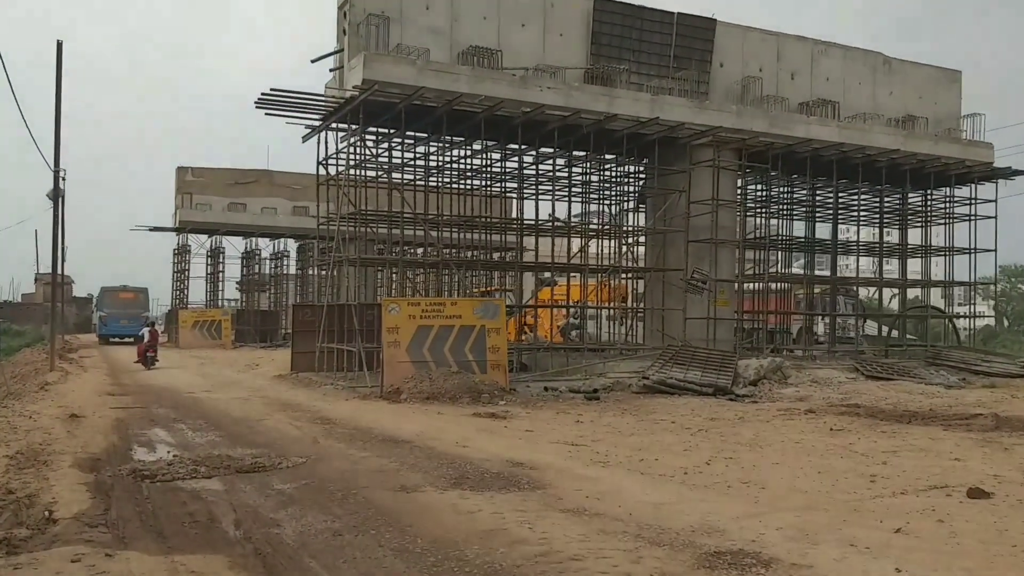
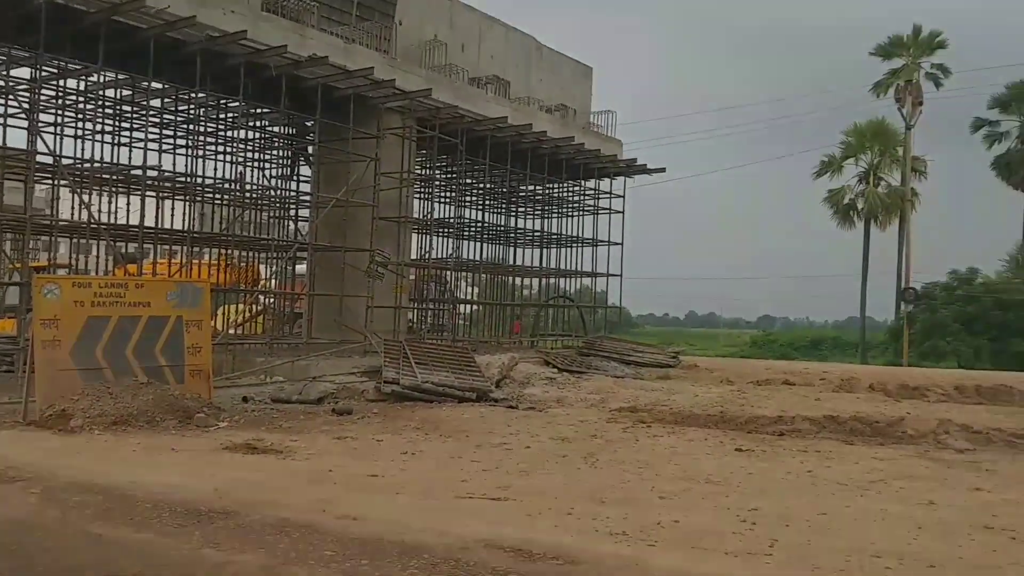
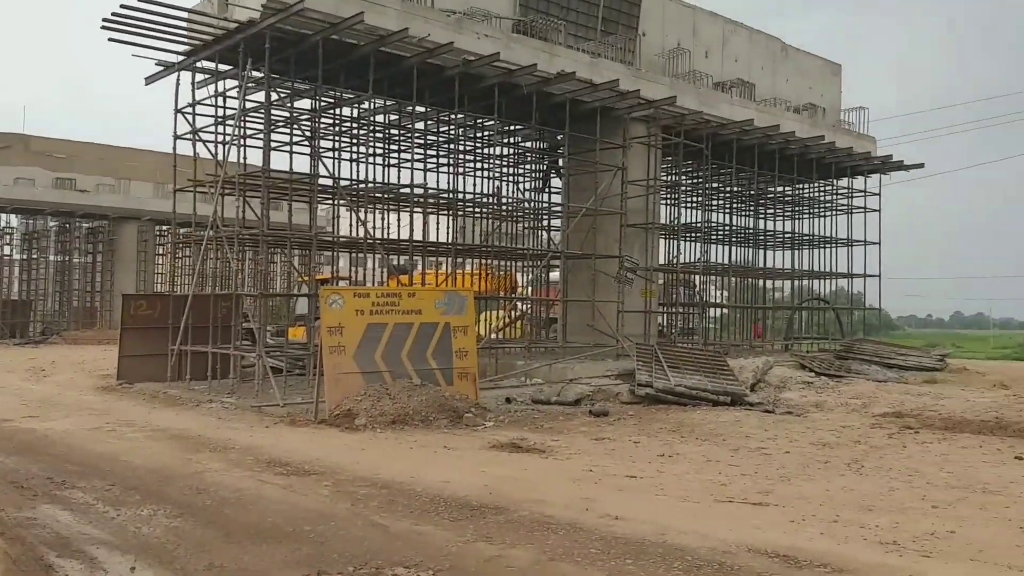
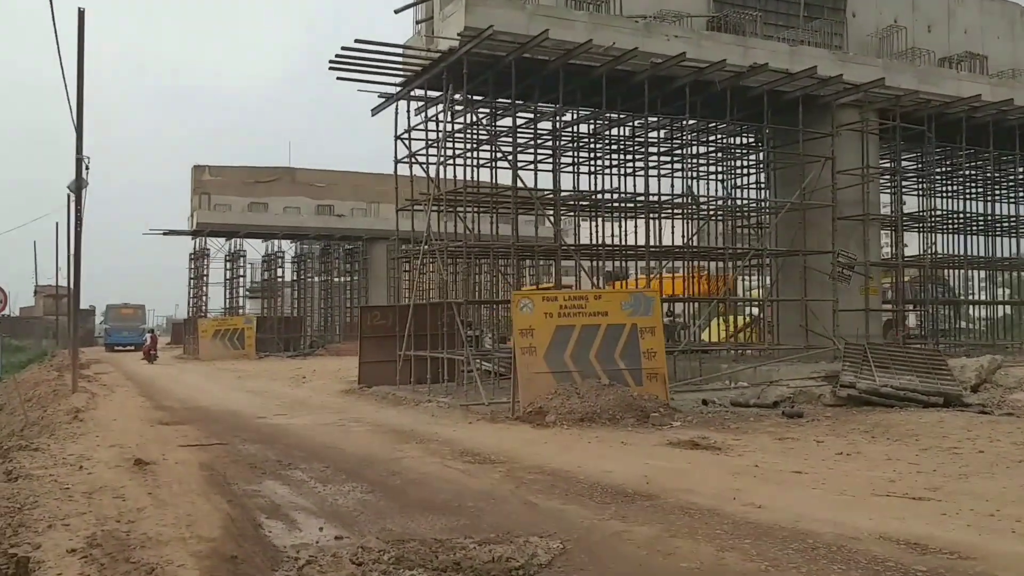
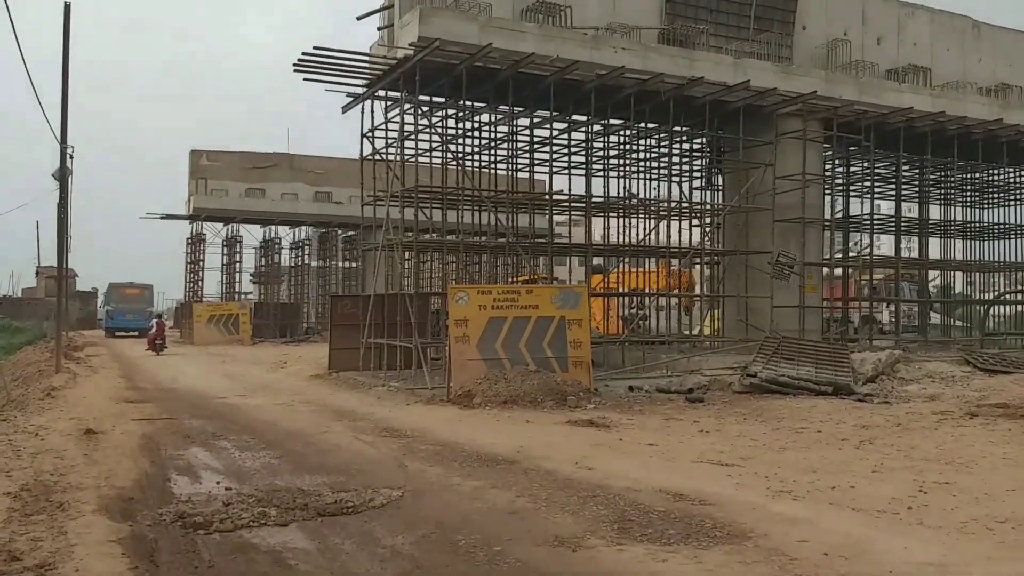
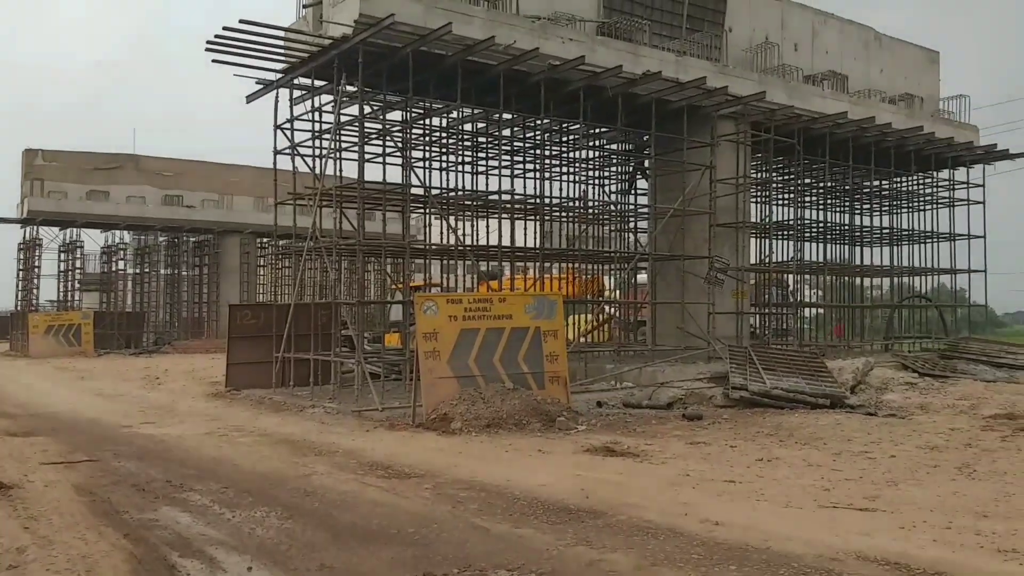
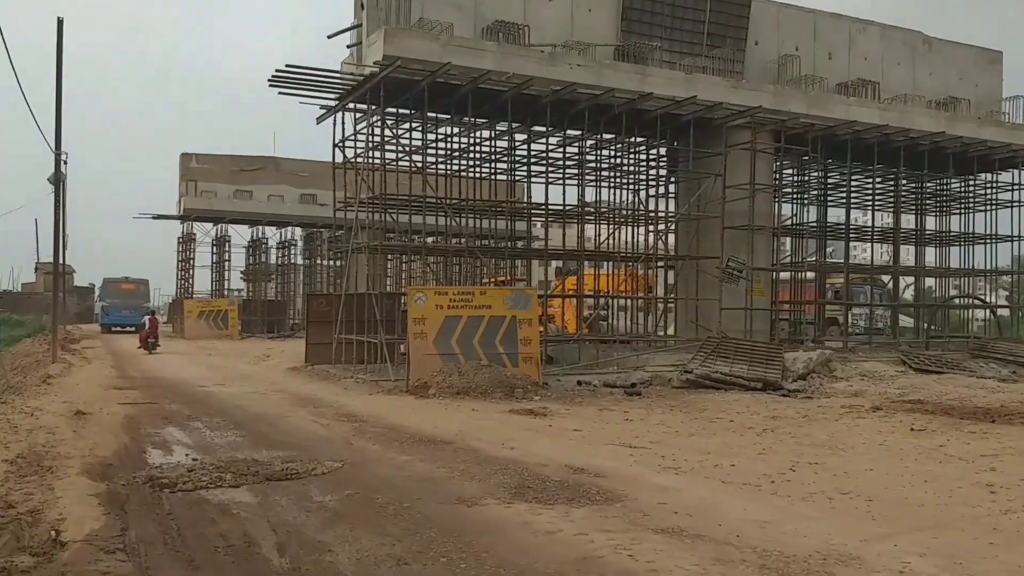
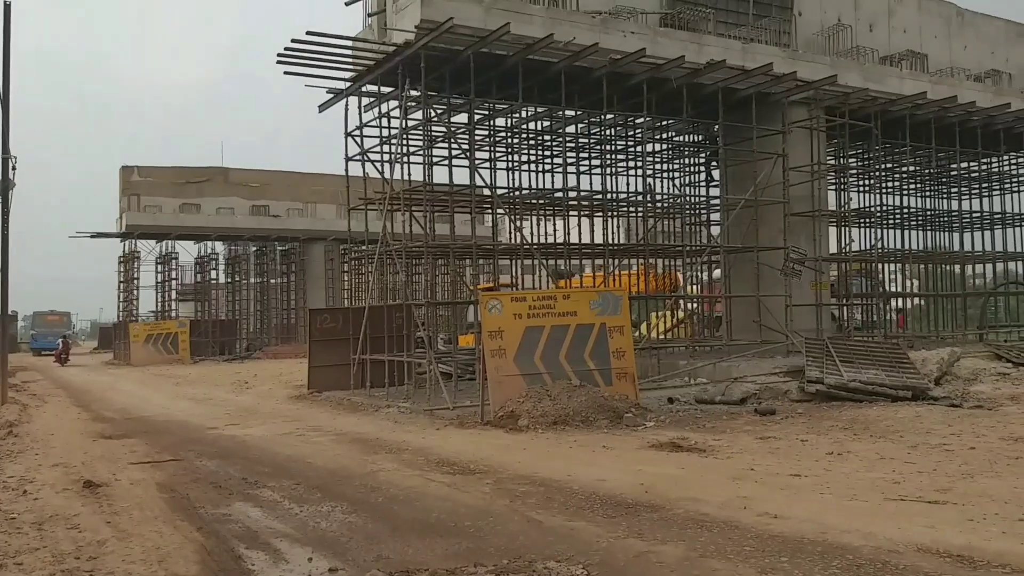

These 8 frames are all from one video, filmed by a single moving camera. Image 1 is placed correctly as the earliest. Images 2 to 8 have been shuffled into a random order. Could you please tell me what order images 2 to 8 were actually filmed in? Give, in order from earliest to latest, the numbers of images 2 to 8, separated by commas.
7, 5, 4, 8, 6, 3, 2
